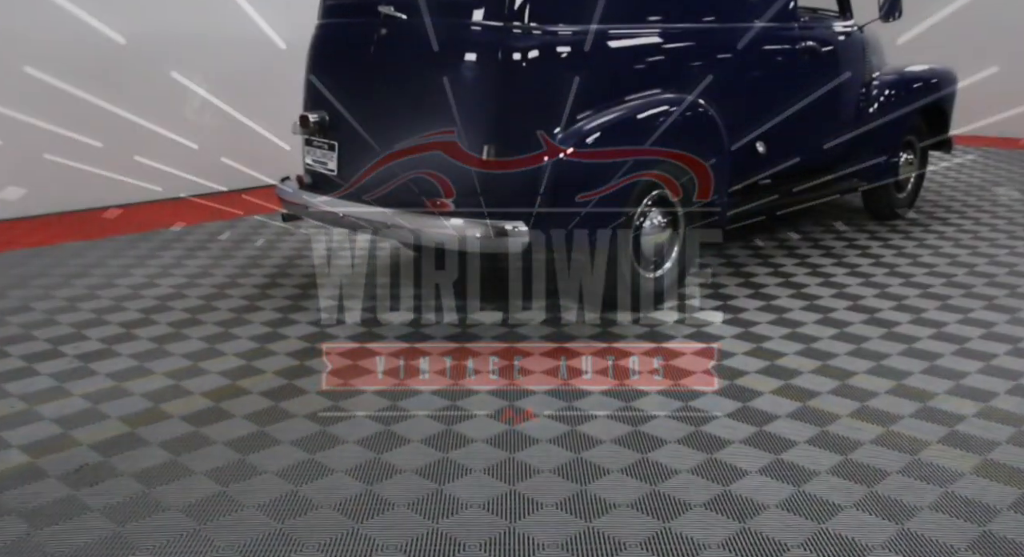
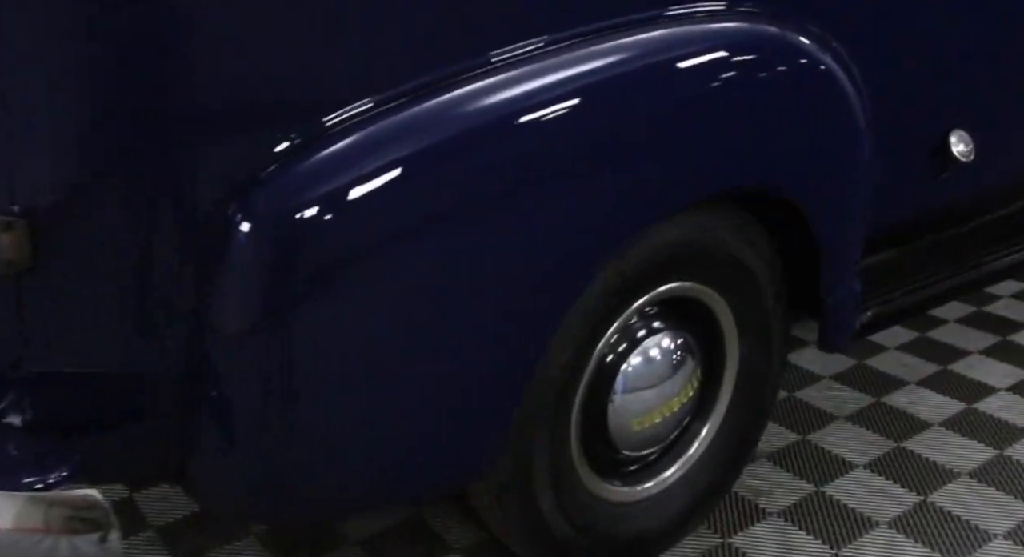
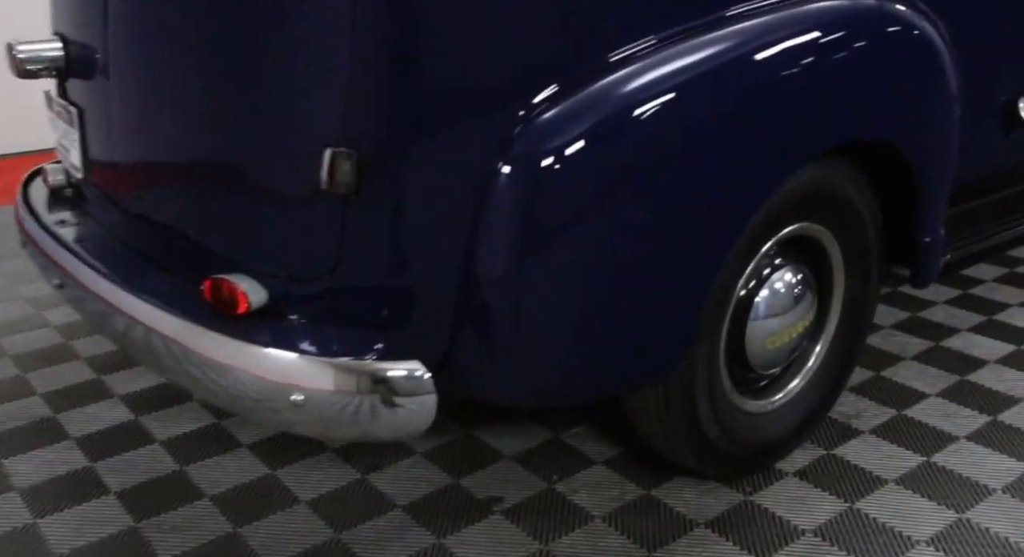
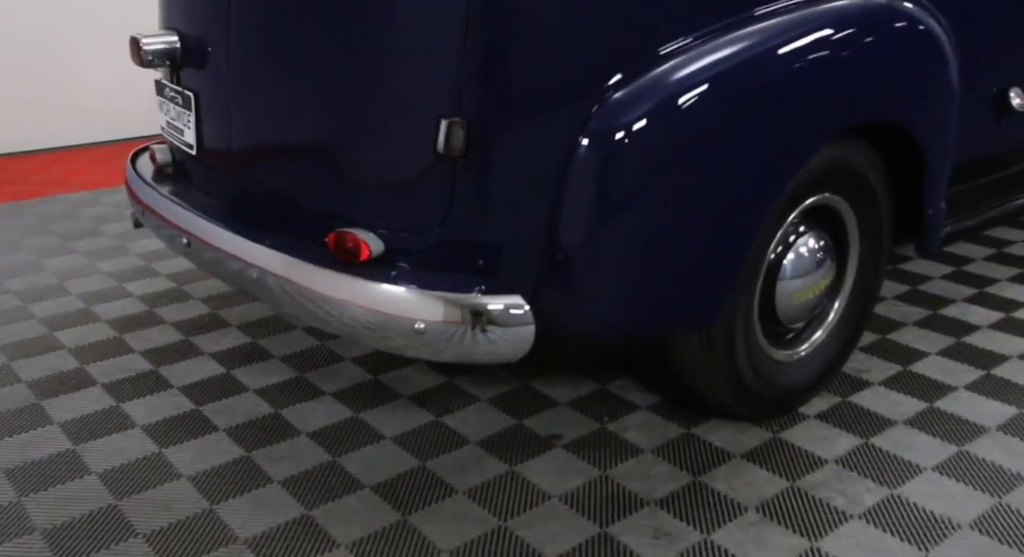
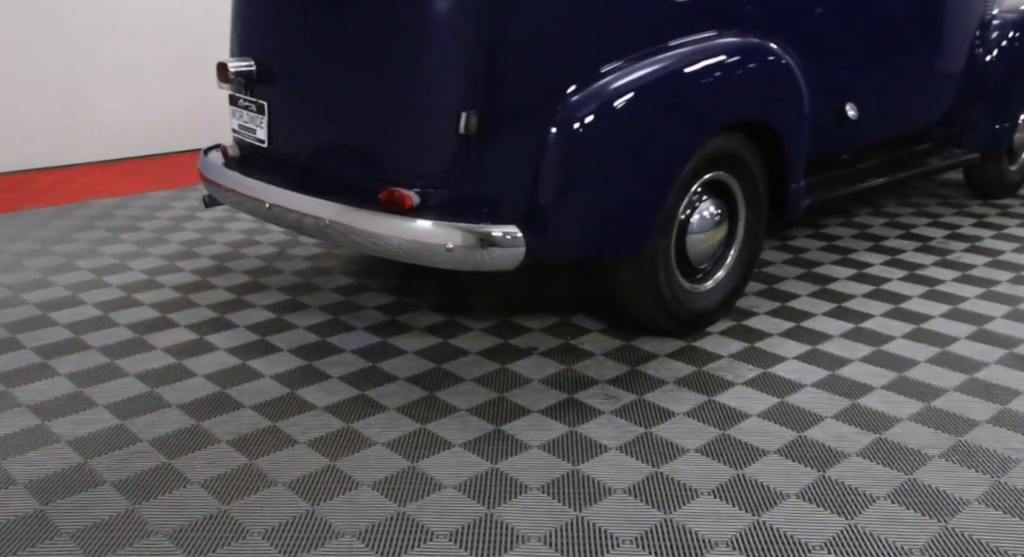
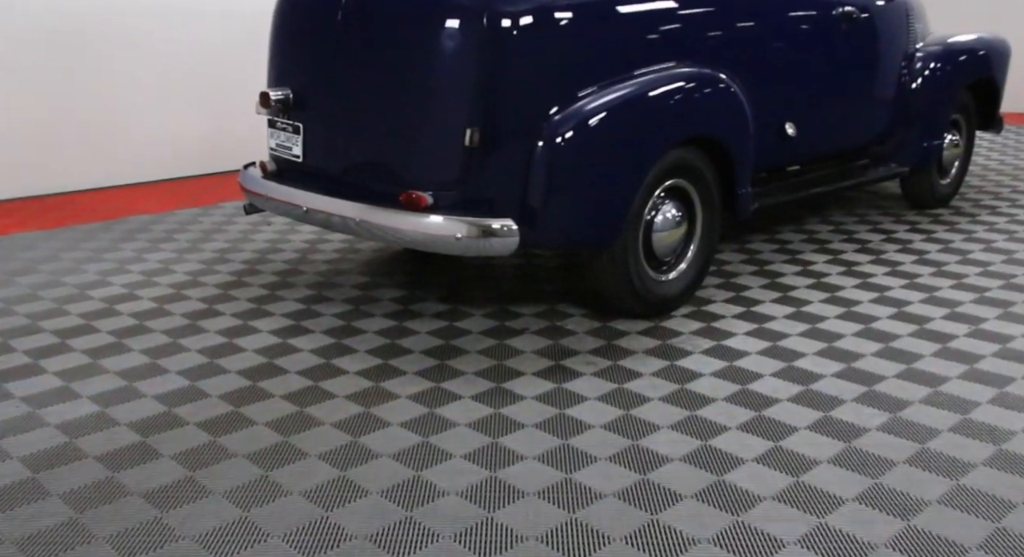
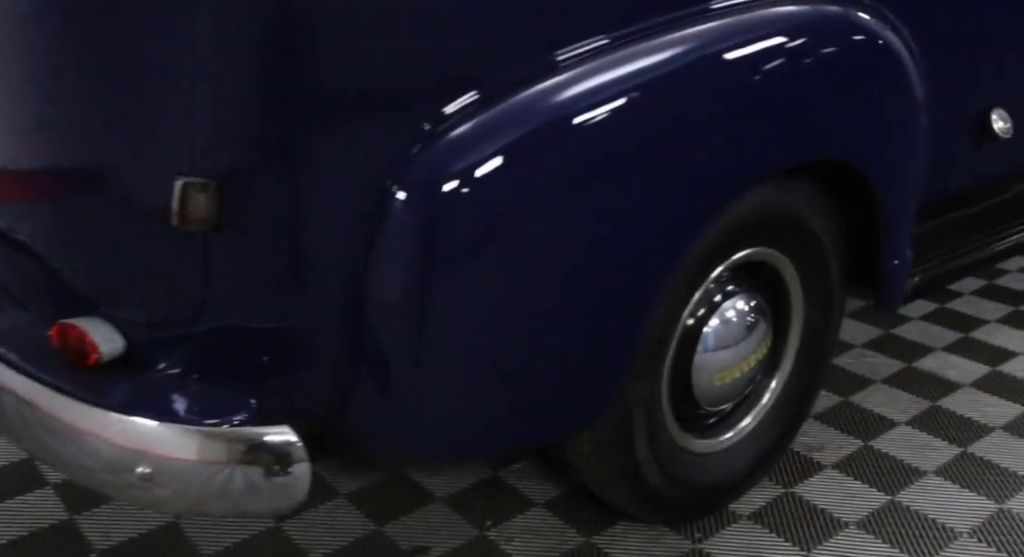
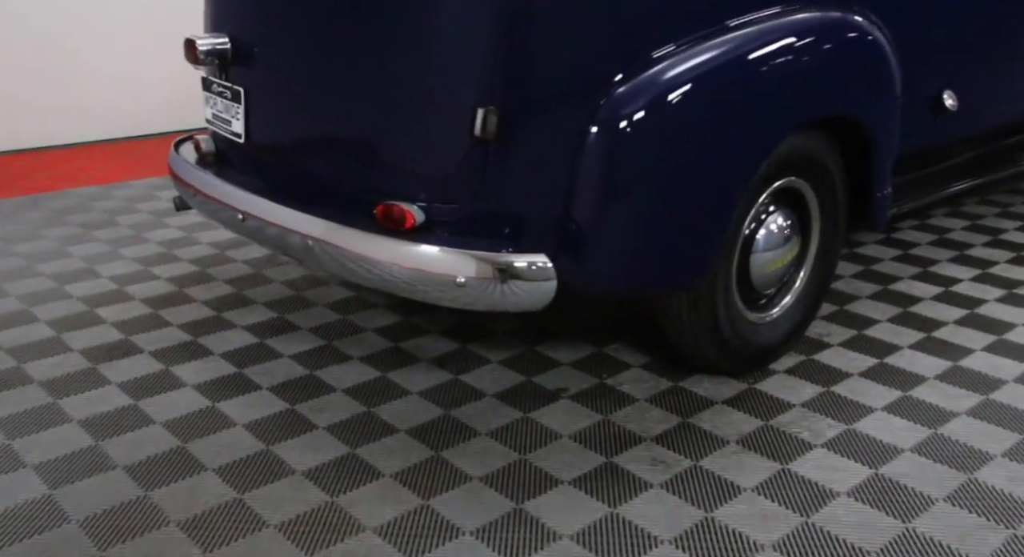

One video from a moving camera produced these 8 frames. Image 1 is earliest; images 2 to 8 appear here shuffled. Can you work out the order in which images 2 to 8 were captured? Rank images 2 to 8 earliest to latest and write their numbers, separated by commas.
6, 5, 8, 4, 3, 7, 2
